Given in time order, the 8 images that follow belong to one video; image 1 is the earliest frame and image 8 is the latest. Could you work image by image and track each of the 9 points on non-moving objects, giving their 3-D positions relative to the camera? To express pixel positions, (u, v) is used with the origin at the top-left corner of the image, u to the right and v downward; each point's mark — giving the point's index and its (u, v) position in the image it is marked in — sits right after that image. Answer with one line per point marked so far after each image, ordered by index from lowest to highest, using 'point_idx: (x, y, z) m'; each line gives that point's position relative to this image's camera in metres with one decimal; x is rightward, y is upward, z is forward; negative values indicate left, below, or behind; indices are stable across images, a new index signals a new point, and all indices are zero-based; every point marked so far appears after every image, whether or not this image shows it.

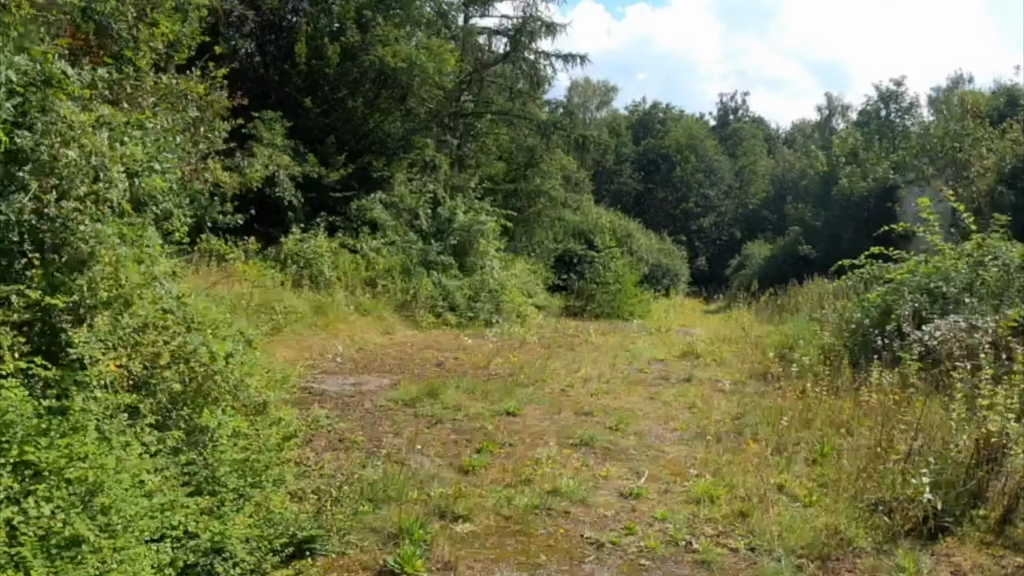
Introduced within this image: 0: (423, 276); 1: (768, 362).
0: (-0.9, +0.1, +14.1) m
1: (+1.8, -0.5, +9.4) m
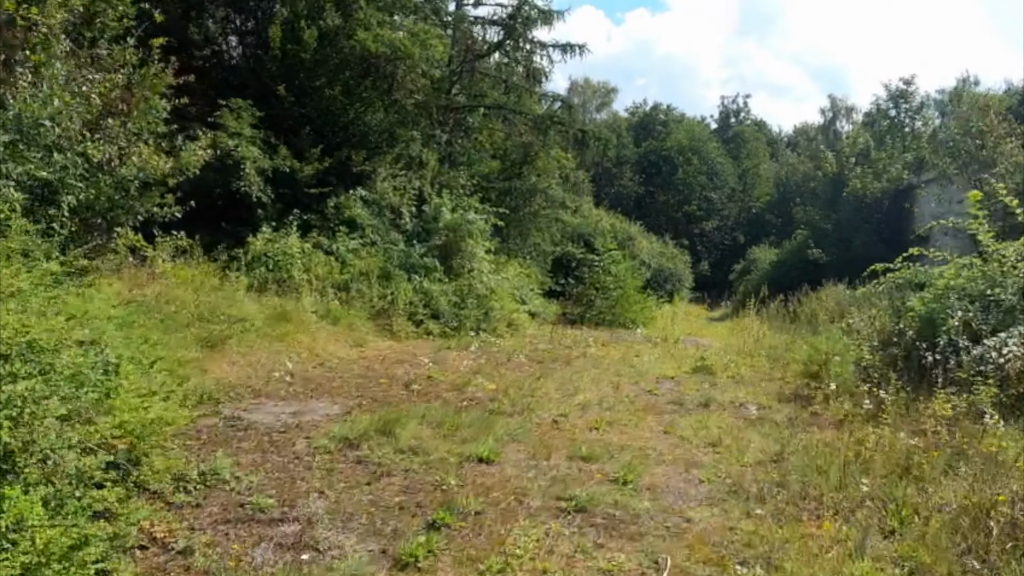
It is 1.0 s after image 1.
0: (-1.0, +0.1, +12.7) m
1: (+1.7, -0.5, +8.0) m
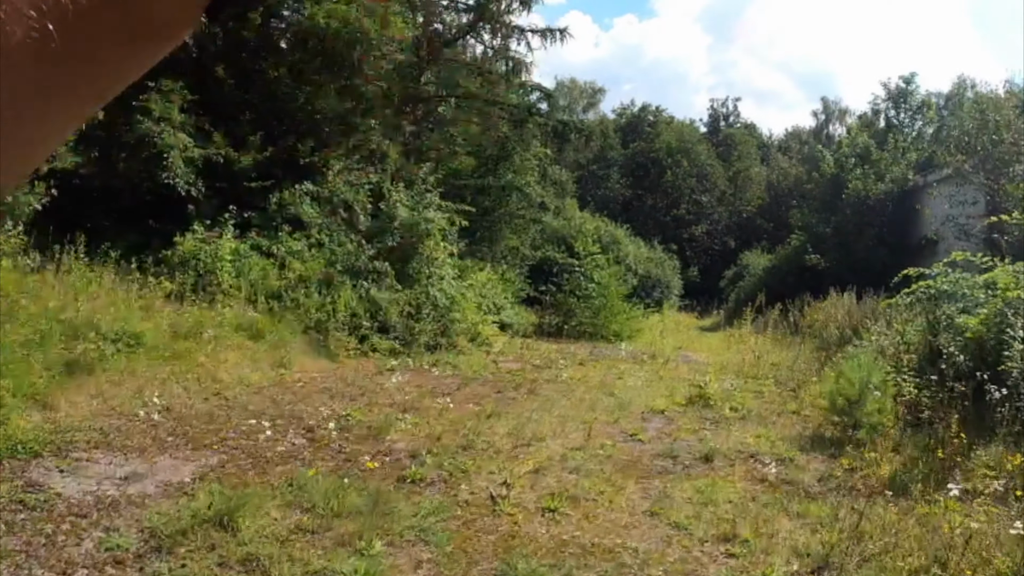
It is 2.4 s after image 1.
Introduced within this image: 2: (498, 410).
0: (-1.3, 0.0, +10.9) m
1: (+1.4, -0.6, +6.2) m
2: (-0.1, -0.6, +6.2) m
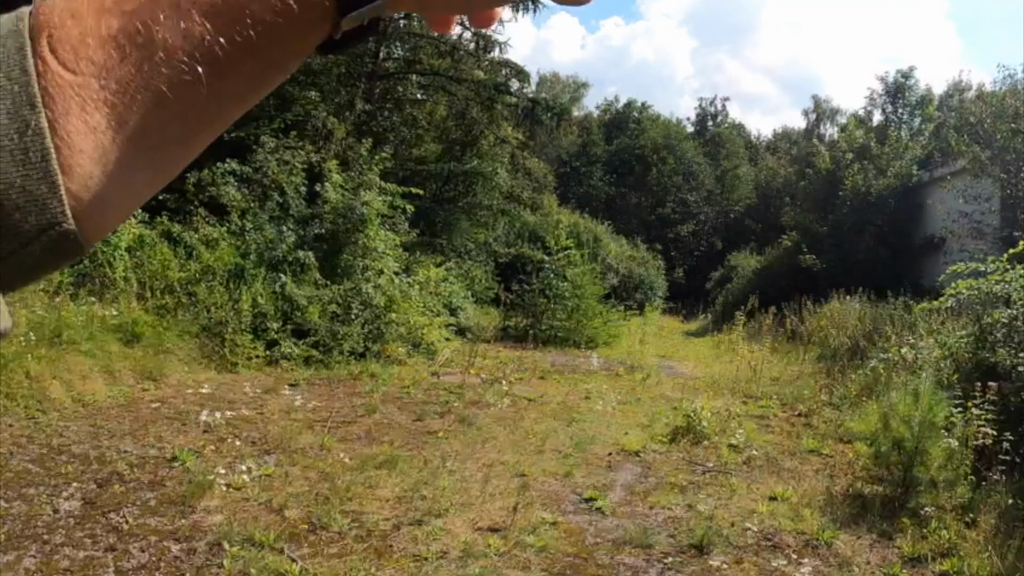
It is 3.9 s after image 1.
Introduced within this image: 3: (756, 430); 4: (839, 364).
0: (-1.6, +0.1, +9.0) m
1: (+1.1, -0.6, +4.4) m
2: (-0.4, -0.5, +4.4) m
3: (+1.0, -0.6, +5.8) m
4: (+2.2, -0.5, +9.2) m
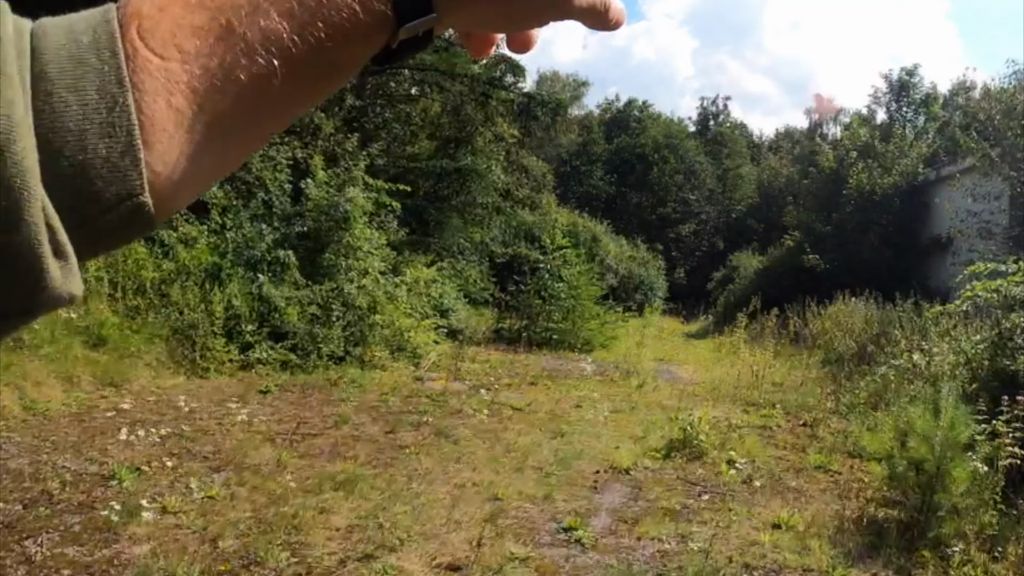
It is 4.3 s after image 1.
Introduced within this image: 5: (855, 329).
0: (-1.7, +0.1, +8.6) m
1: (+1.1, -0.6, +4.0) m
2: (-0.4, -0.5, +3.9) m
3: (+1.0, -0.6, +5.4) m
4: (+2.1, -0.5, +8.8) m
5: (+2.5, -0.3, +9.9) m
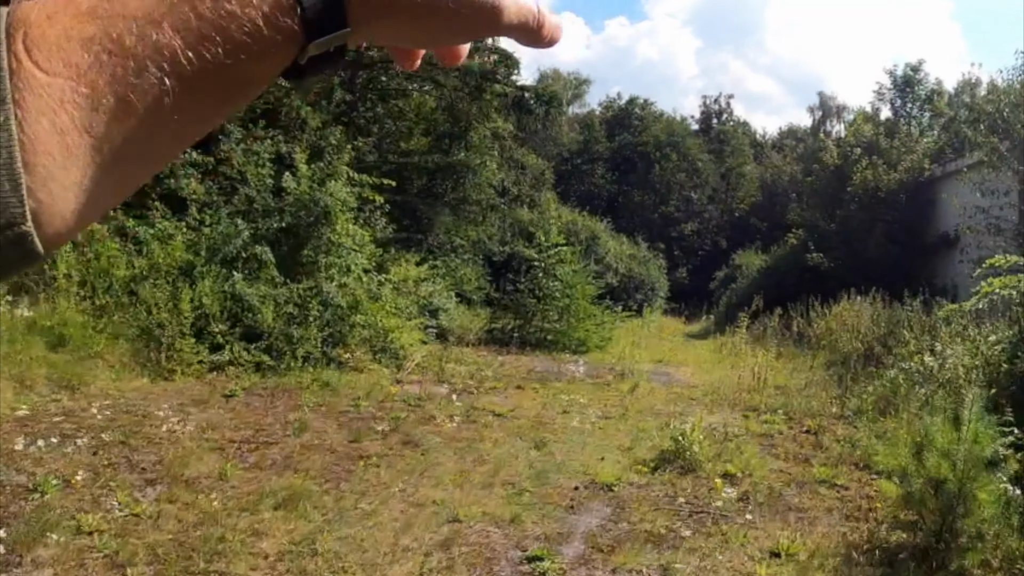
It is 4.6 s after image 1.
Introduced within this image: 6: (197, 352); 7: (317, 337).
0: (-1.8, +0.1, +8.2) m
1: (+1.0, -0.6, +3.5) m
2: (-0.5, -0.5, +3.5) m
3: (+0.9, -0.6, +5.0) m
4: (+2.1, -0.5, +8.4) m
5: (+2.4, -0.3, +9.5) m
6: (-1.6, -0.3, +7.2) m
7: (-1.1, -0.3, +7.6) m
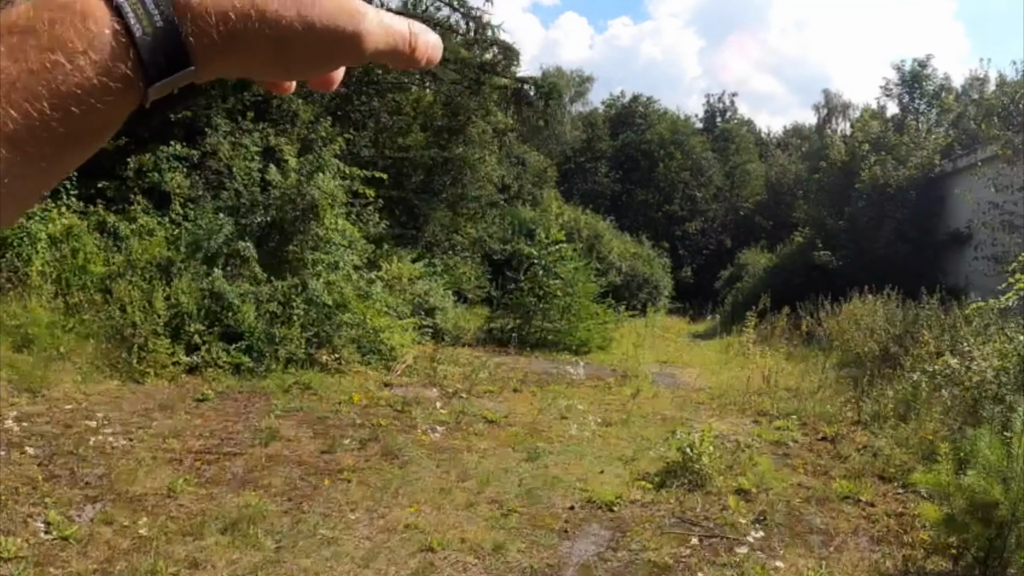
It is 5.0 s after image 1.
0: (-1.8, +0.1, +7.8) m
1: (+0.9, -0.6, +3.1) m
2: (-0.6, -0.5, +3.1) m
3: (+0.9, -0.6, +4.5) m
4: (+2.0, -0.5, +7.9) m
5: (+2.4, -0.3, +9.0) m
6: (-1.6, -0.3, +6.7) m
7: (-1.1, -0.3, +7.2) m
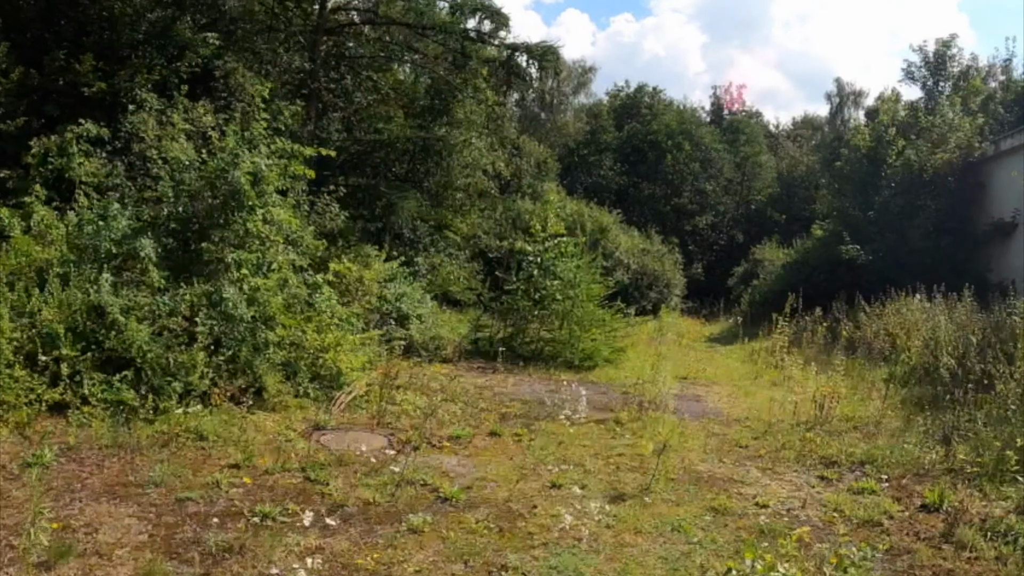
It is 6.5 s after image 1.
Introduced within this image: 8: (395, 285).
0: (-1.9, 0.0, +6.0) m
1: (+0.8, -0.6, +1.4) m
2: (-0.7, -0.5, +1.3) m
3: (+0.8, -0.6, +2.8) m
4: (+2.0, -0.5, +6.2) m
5: (+2.3, -0.3, +7.3) m
6: (-1.7, -0.4, +5.0) m
7: (-1.2, -0.3, +5.5) m
8: (-0.8, 0.0, +8.7) m
